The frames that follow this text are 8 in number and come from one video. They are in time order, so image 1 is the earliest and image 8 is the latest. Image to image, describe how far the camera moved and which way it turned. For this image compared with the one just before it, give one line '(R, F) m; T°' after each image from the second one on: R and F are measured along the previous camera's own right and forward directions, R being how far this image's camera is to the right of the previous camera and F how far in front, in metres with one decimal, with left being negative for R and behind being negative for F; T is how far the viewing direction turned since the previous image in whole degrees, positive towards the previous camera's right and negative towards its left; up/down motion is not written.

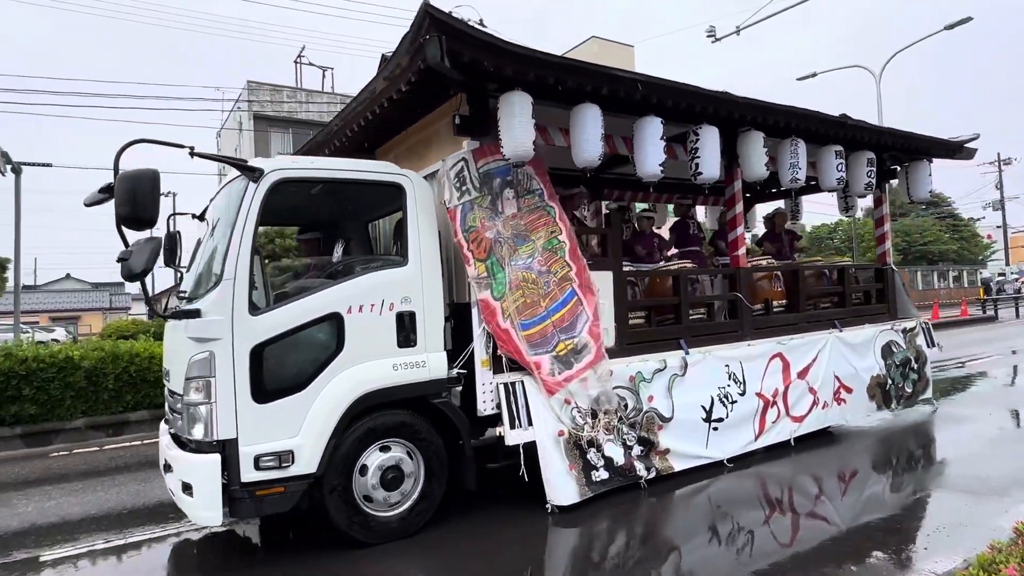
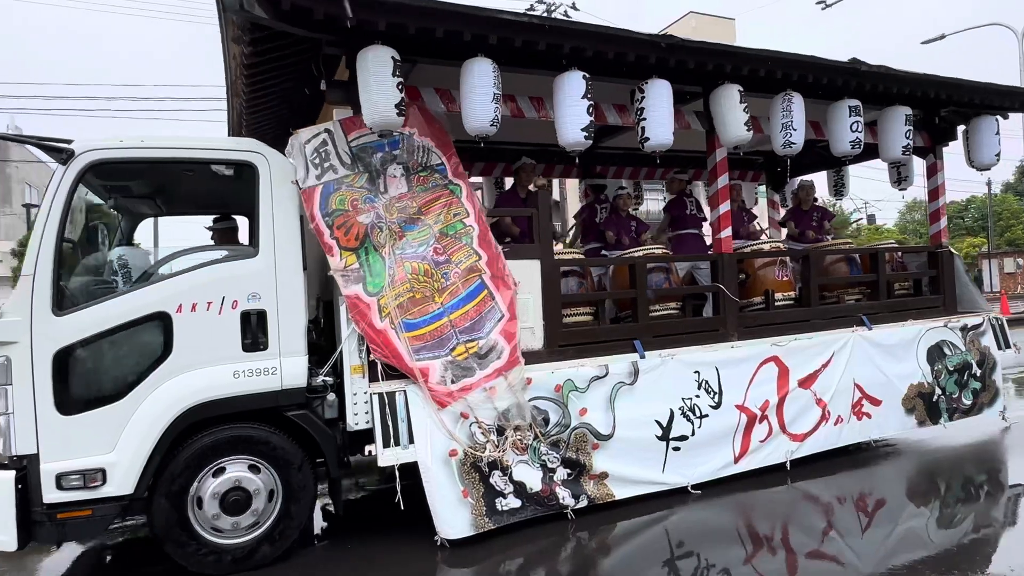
(+1.4, +0.8) m; -8°
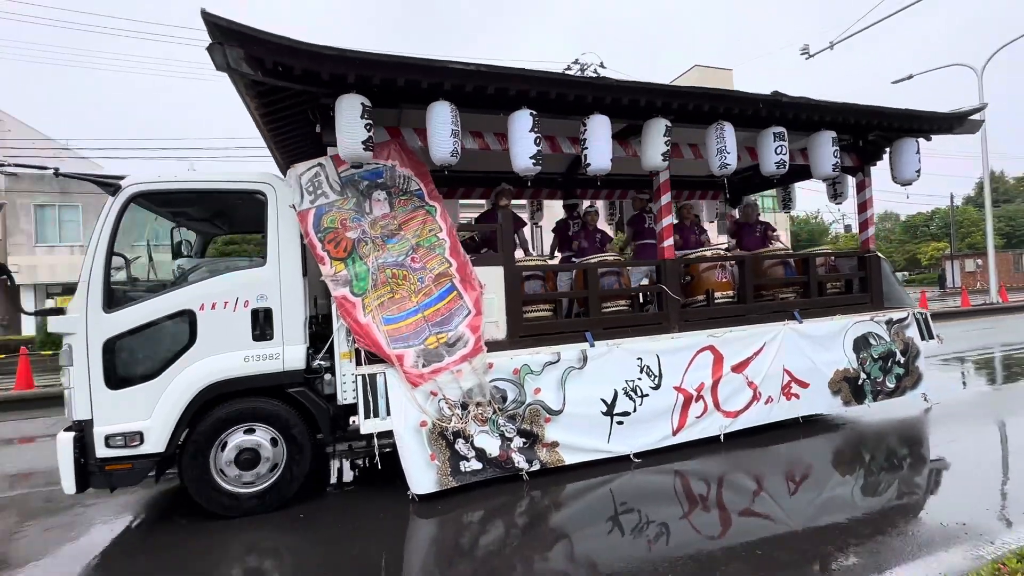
(+0.4, -0.8) m; 0°
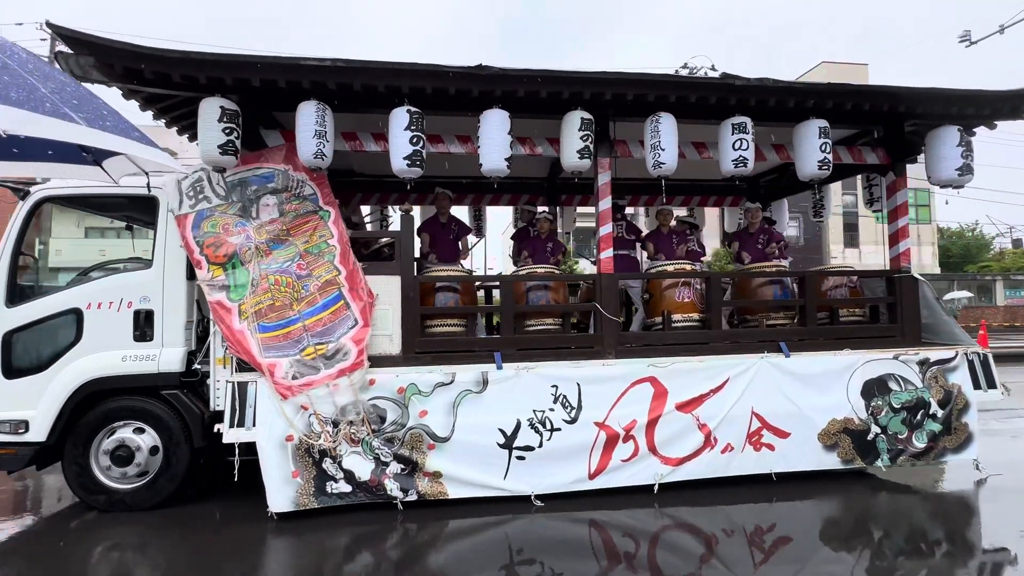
(+1.9, +0.6) m; -12°
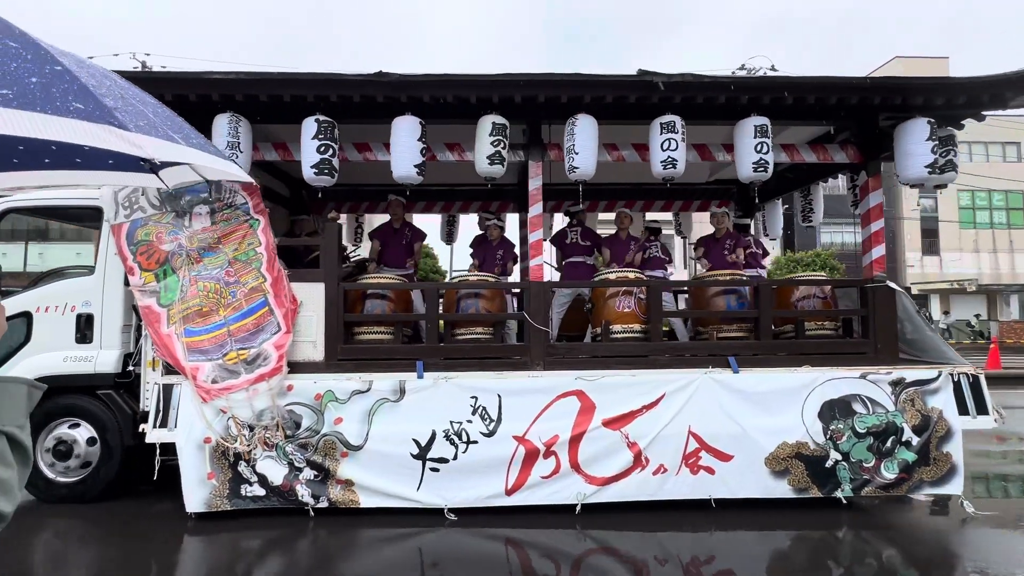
(+1.2, +0.2) m; -6°
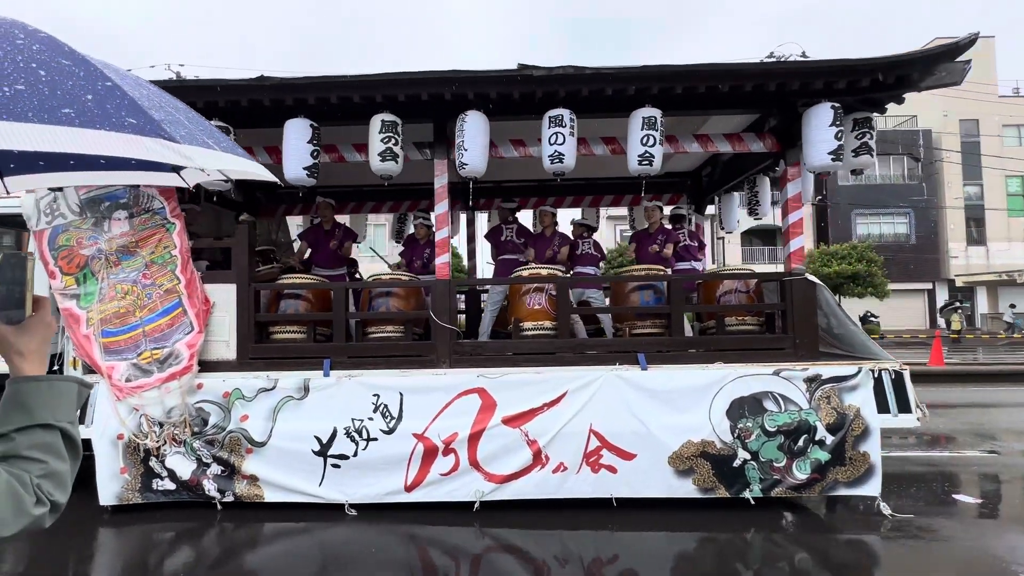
(+1.2, 0.0) m; -3°
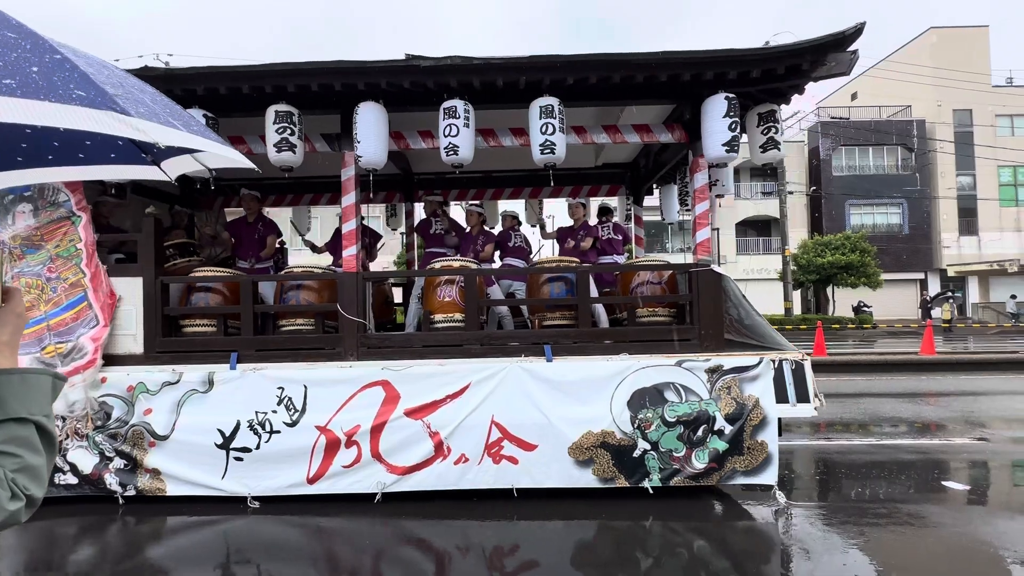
(+0.9, 0.0) m; 0°
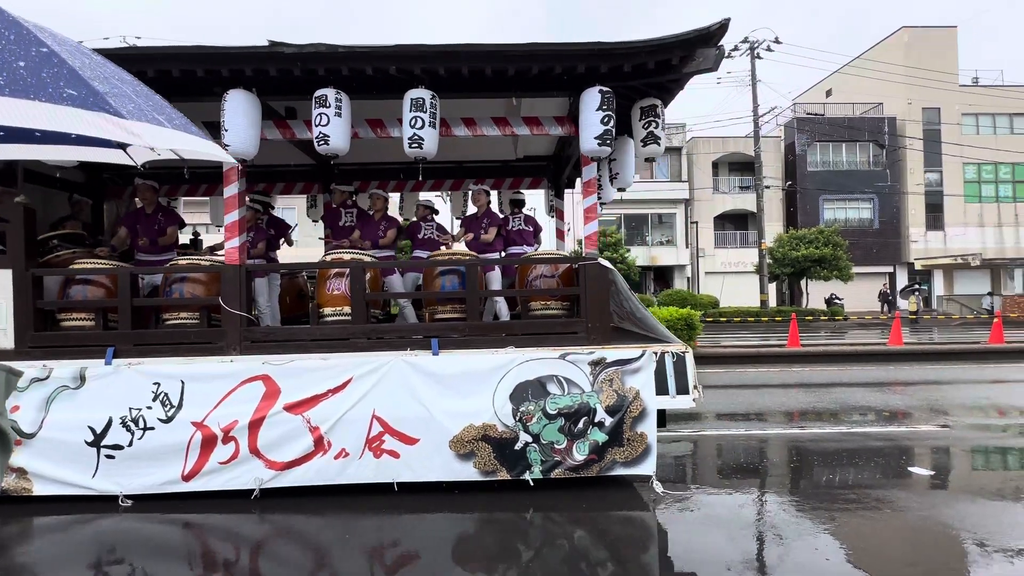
(+0.9, 0.0) m; +2°
